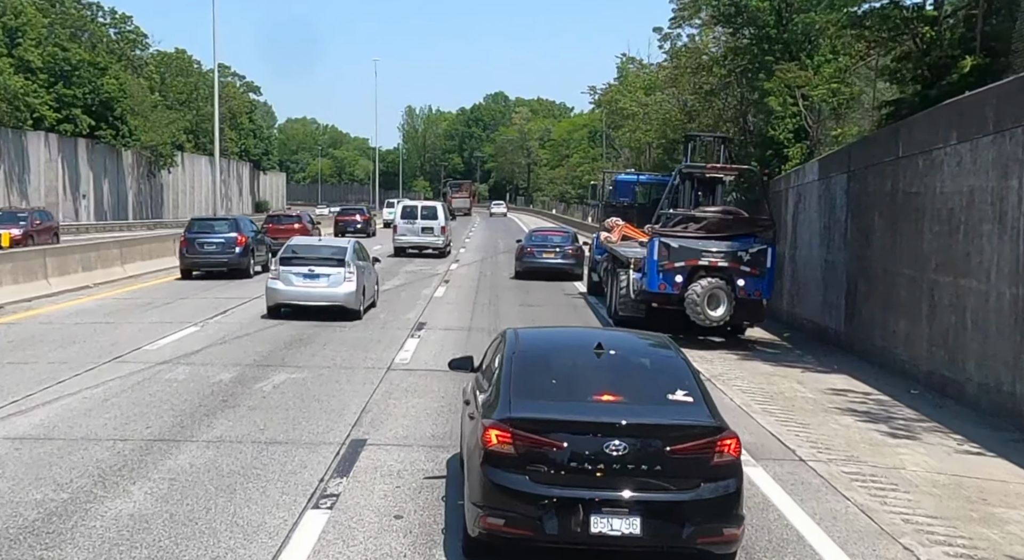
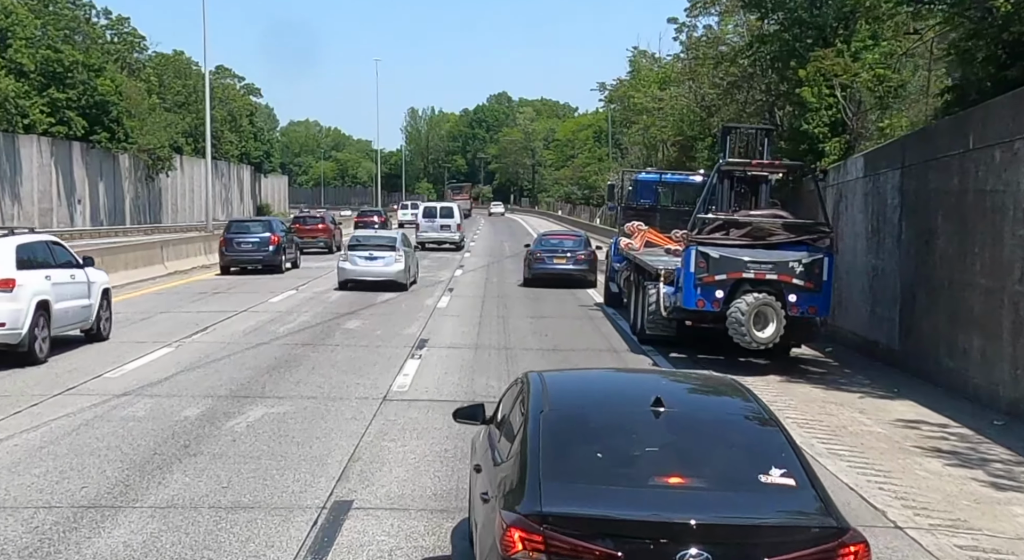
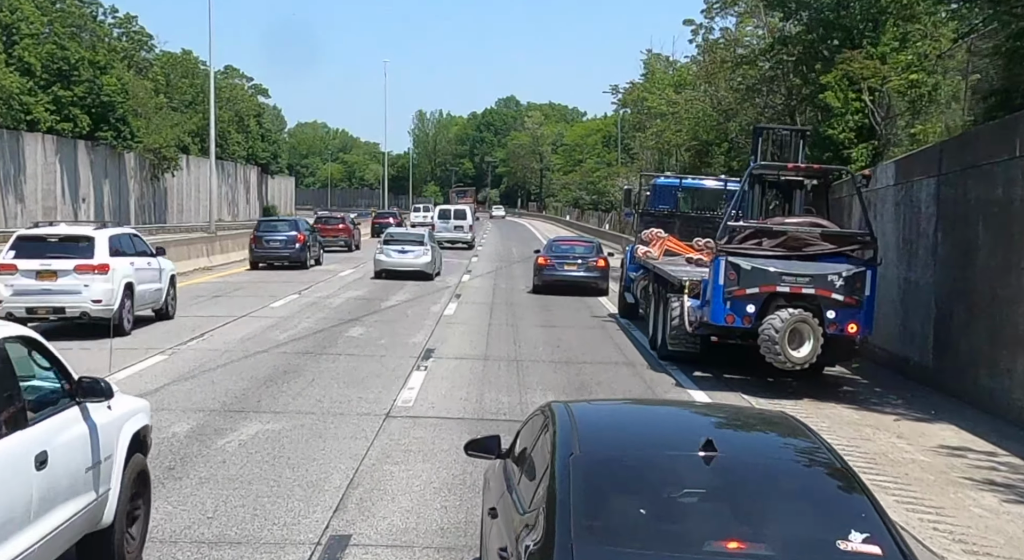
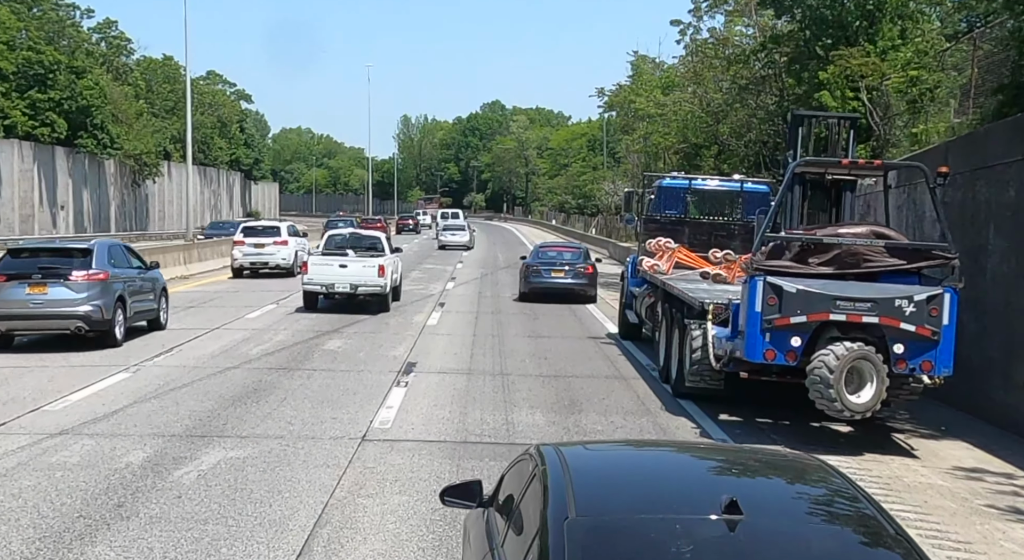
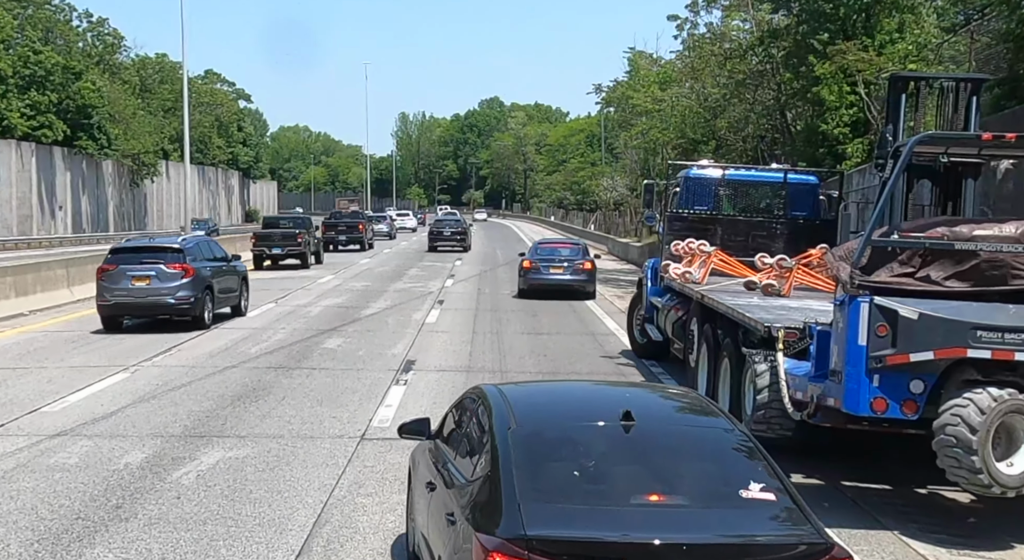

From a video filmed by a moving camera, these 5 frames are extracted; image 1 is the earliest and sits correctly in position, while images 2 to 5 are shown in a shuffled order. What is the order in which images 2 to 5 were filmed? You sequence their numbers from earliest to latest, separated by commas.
2, 3, 4, 5
